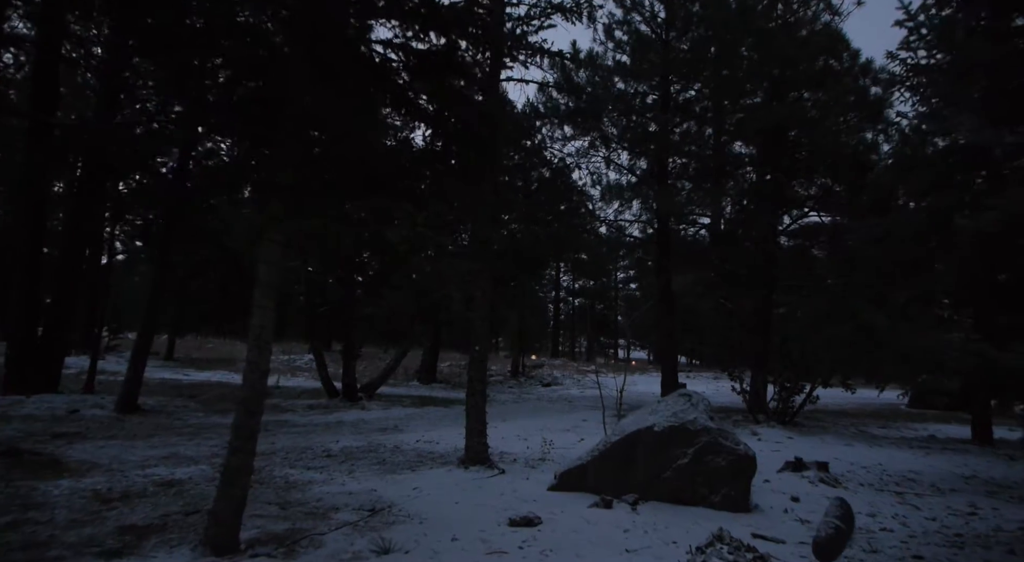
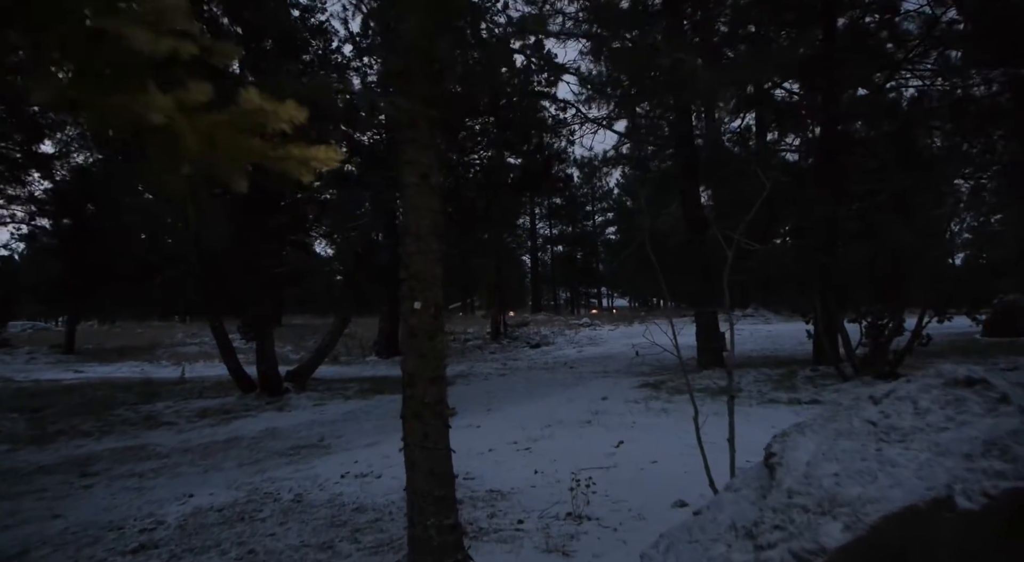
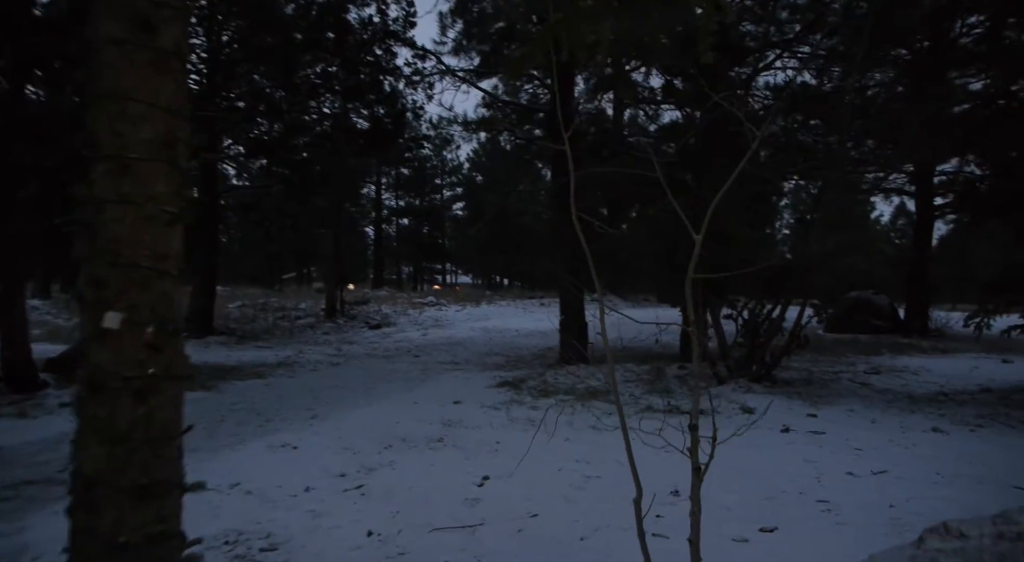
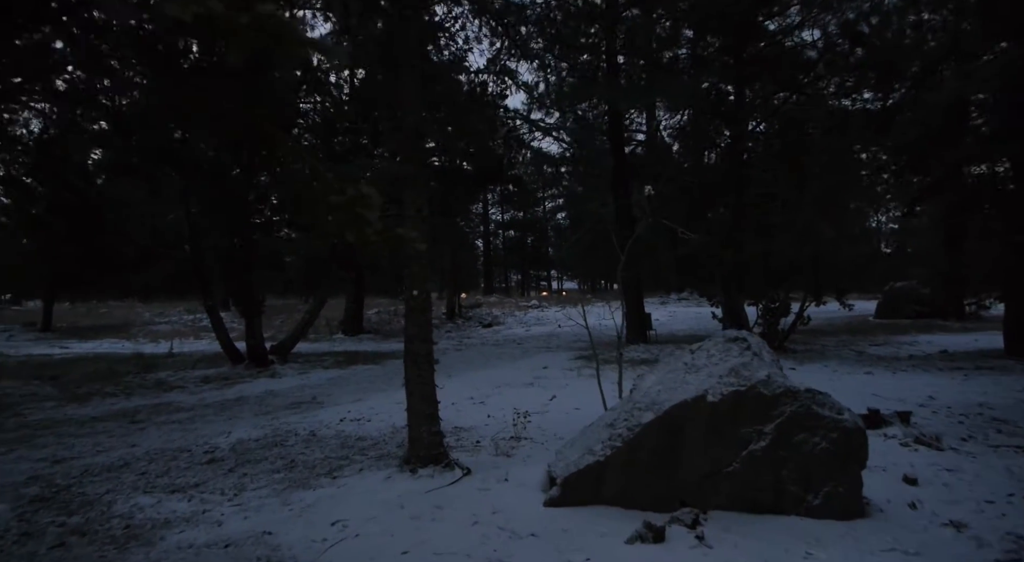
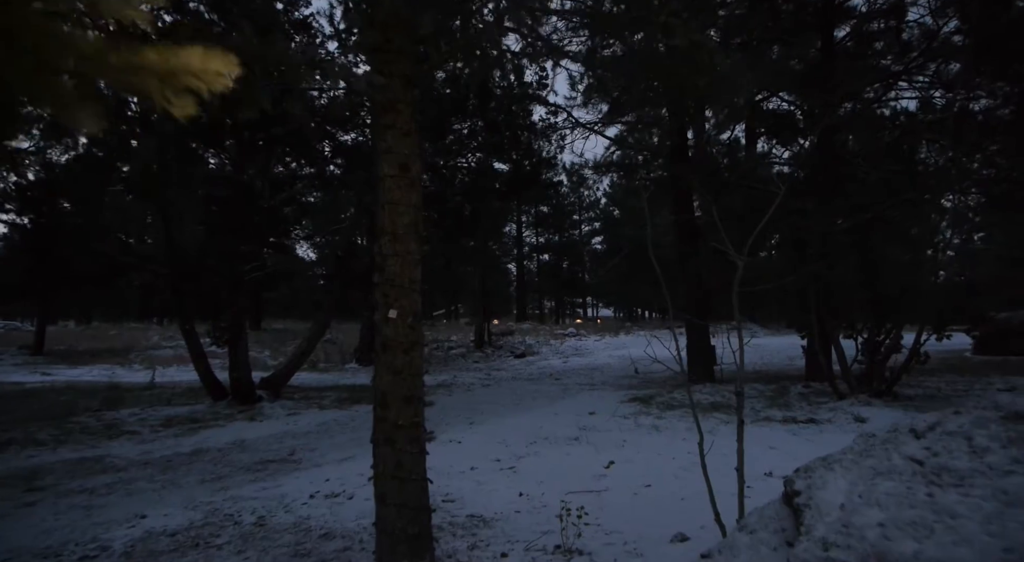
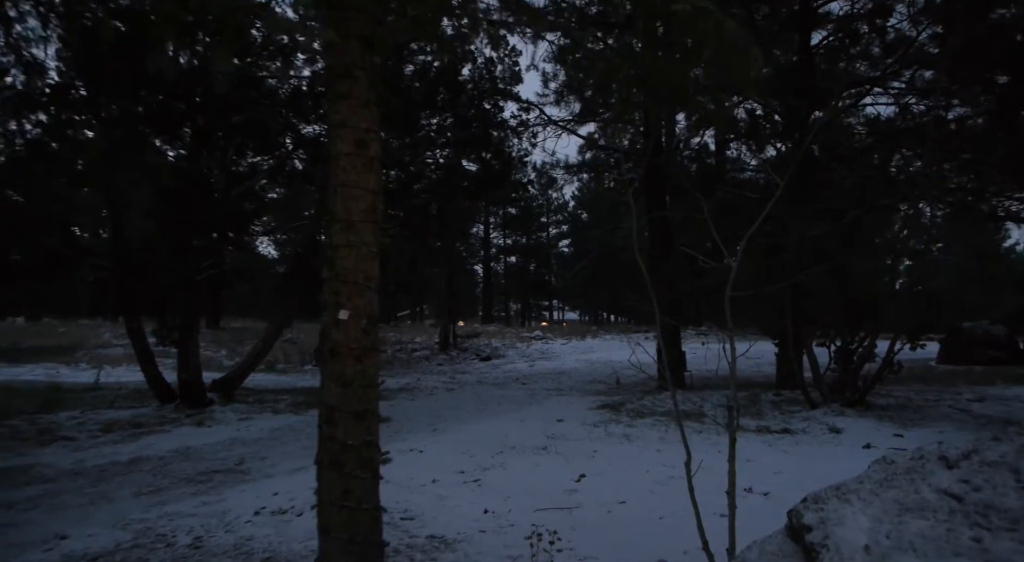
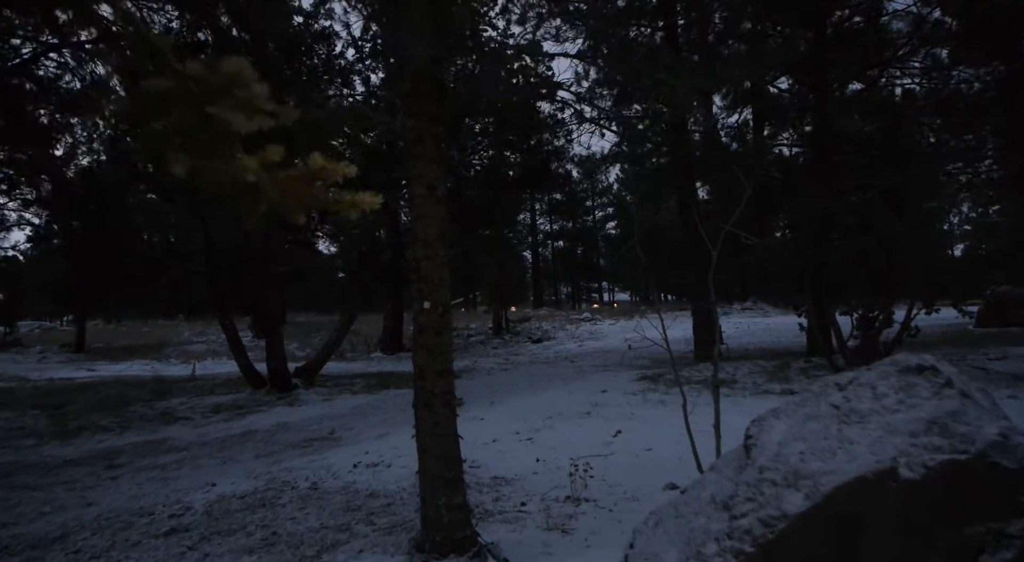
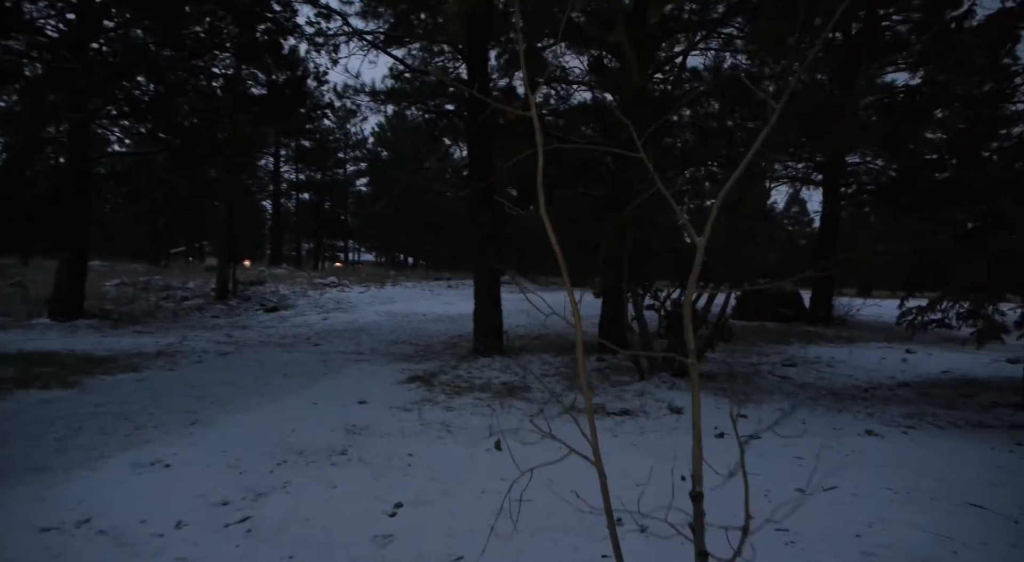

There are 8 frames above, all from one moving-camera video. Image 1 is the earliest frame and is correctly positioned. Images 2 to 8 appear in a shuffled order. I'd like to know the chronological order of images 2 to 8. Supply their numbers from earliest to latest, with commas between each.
4, 7, 2, 5, 6, 3, 8
